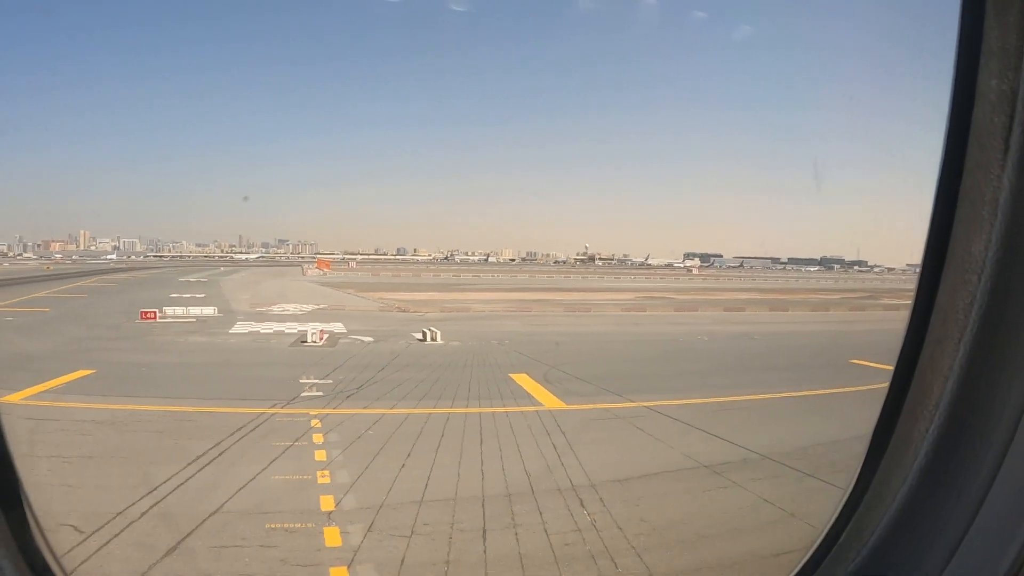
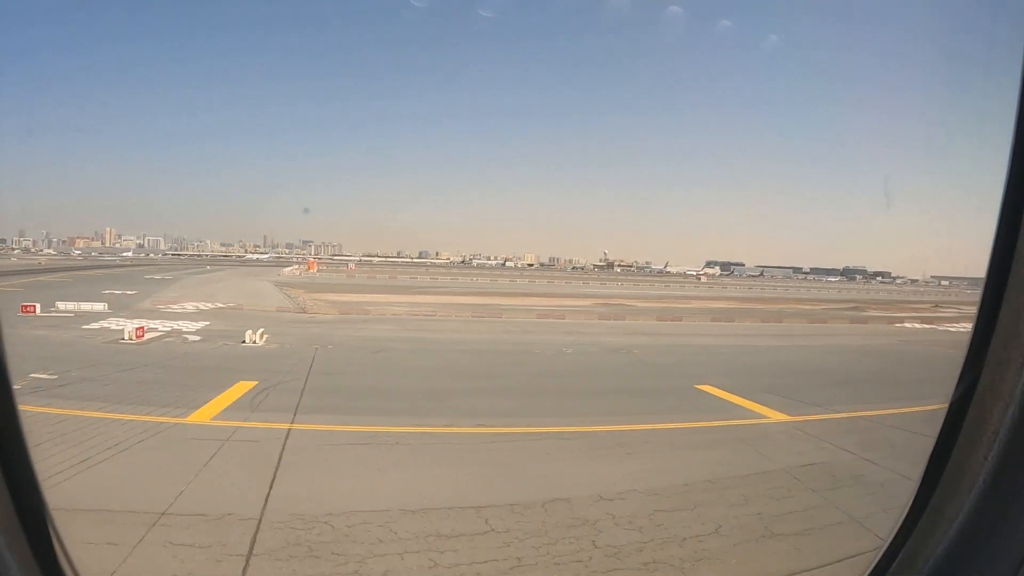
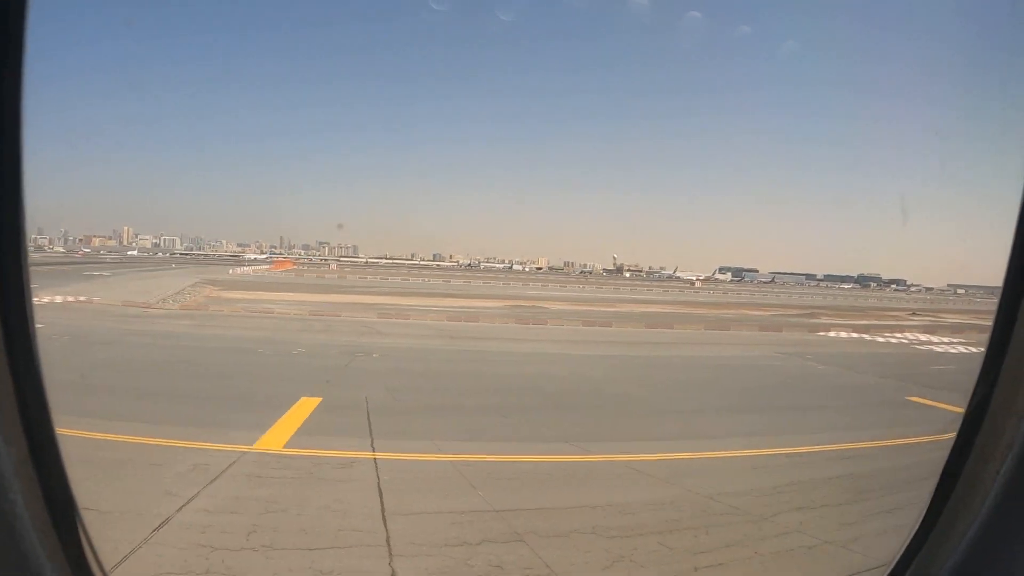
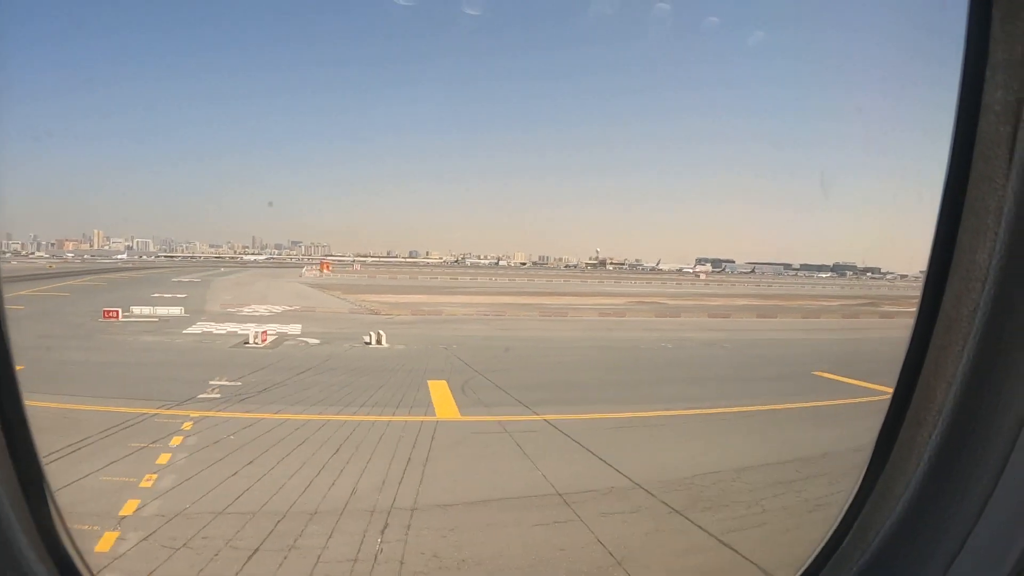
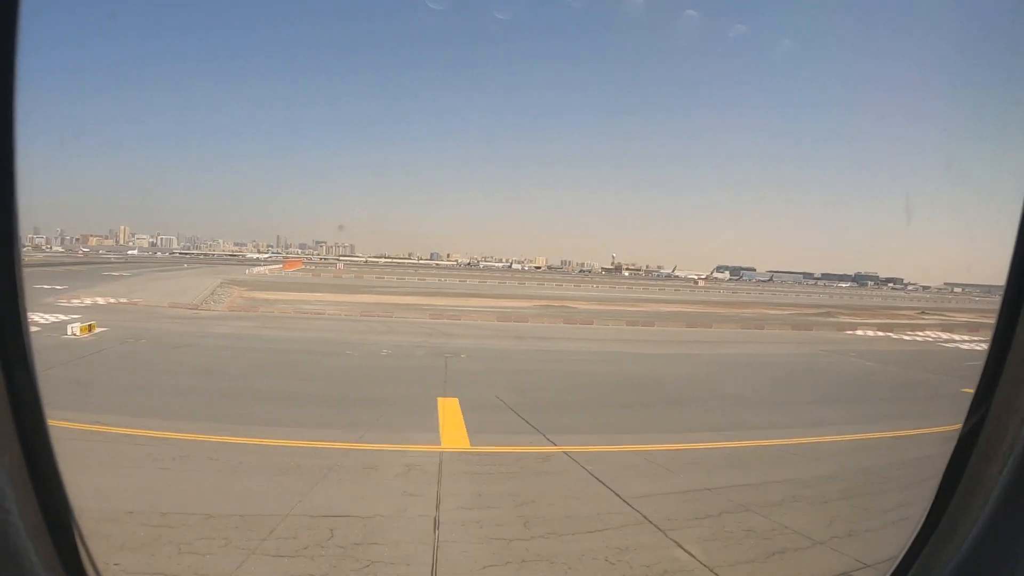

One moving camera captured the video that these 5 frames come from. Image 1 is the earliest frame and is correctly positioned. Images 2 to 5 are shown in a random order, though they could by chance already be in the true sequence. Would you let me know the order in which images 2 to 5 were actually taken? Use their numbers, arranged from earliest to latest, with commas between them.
4, 2, 5, 3
